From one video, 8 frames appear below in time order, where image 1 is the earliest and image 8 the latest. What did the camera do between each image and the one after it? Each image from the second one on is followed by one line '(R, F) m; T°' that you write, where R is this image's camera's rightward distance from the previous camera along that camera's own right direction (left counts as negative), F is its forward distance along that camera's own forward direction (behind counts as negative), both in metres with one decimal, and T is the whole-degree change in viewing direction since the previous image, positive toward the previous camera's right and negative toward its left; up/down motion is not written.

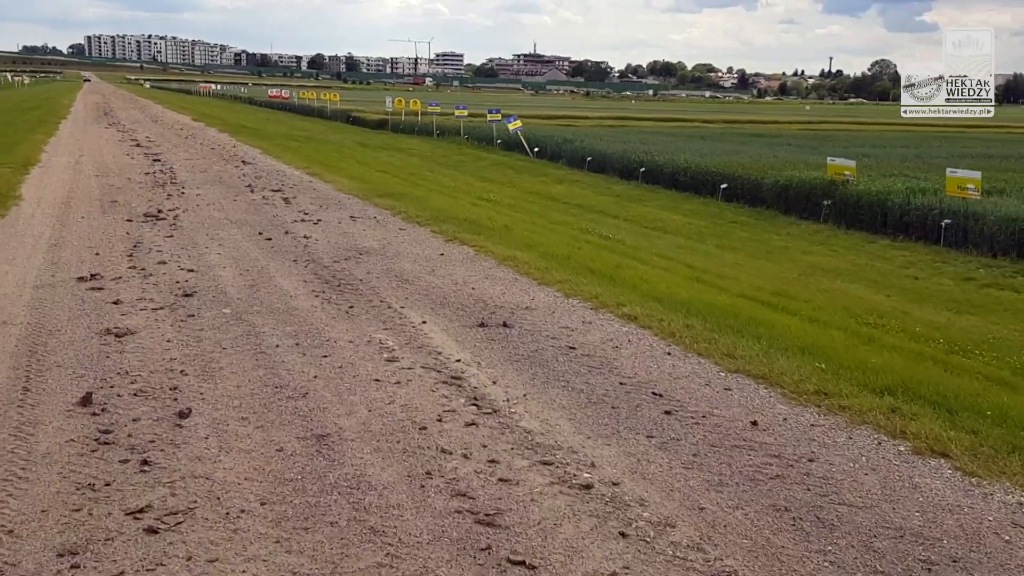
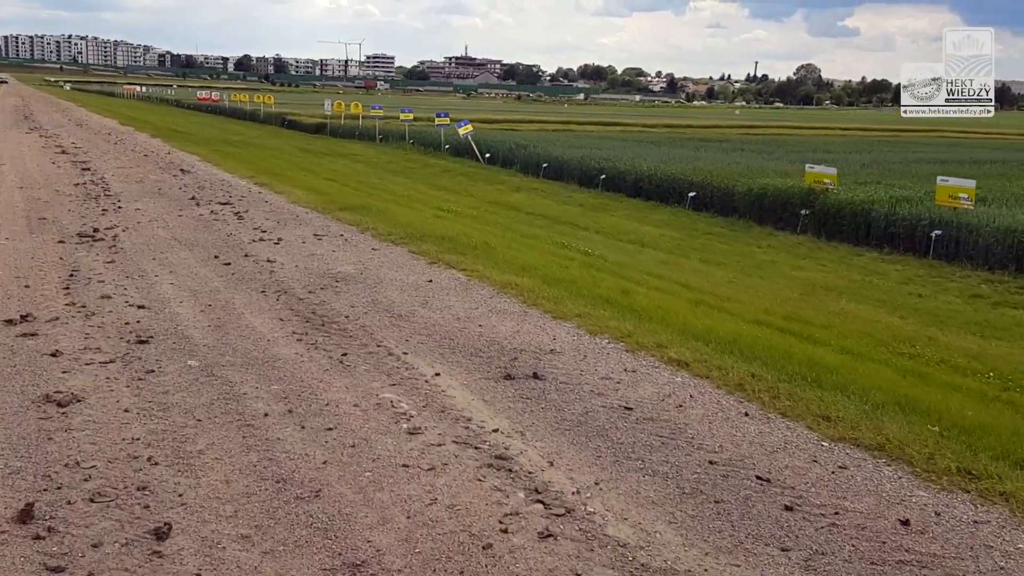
(-0.7, +1.5) m; +4°
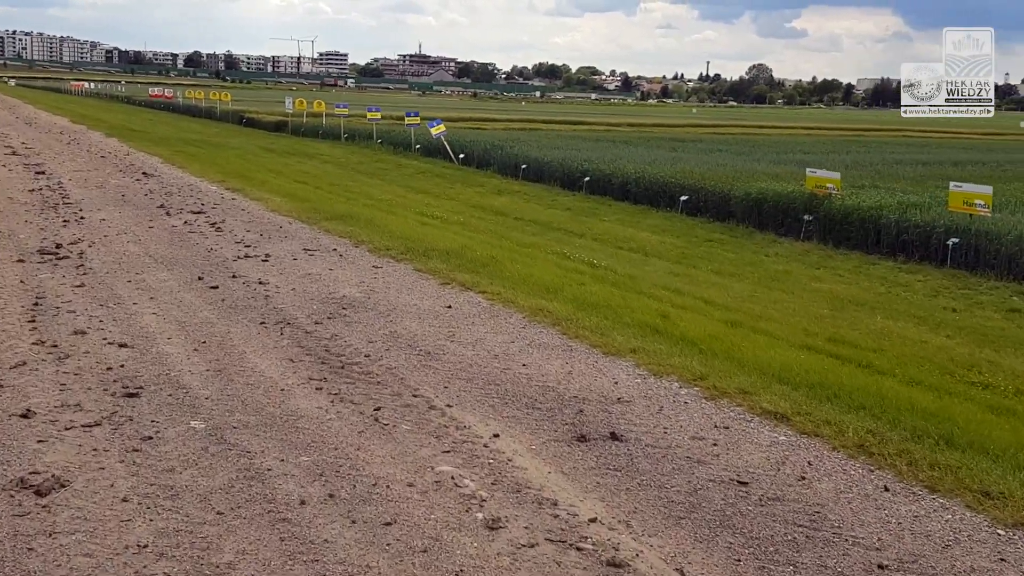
(-0.7, +1.3) m; +3°
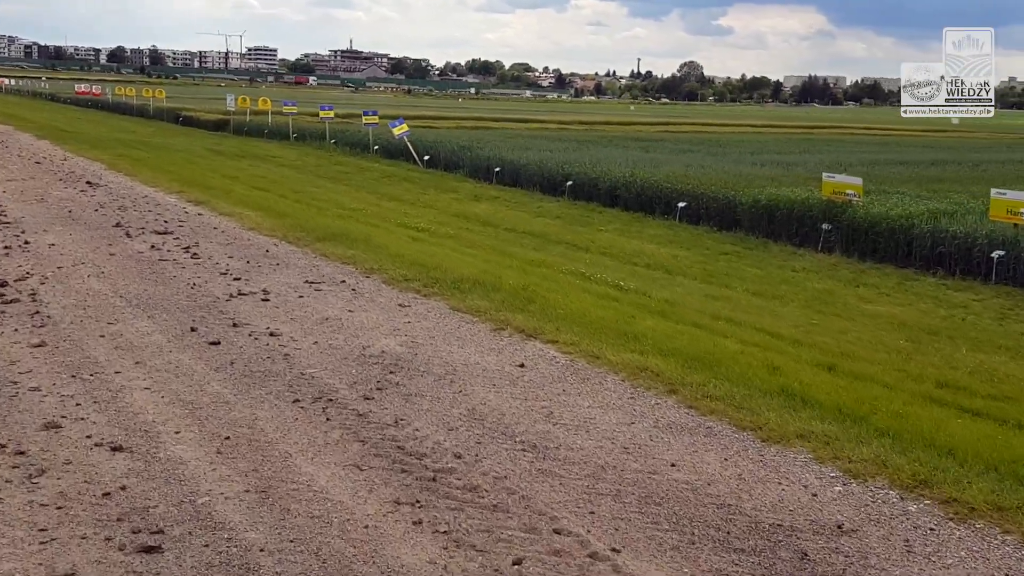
(-1.2, +2.1) m; +4°
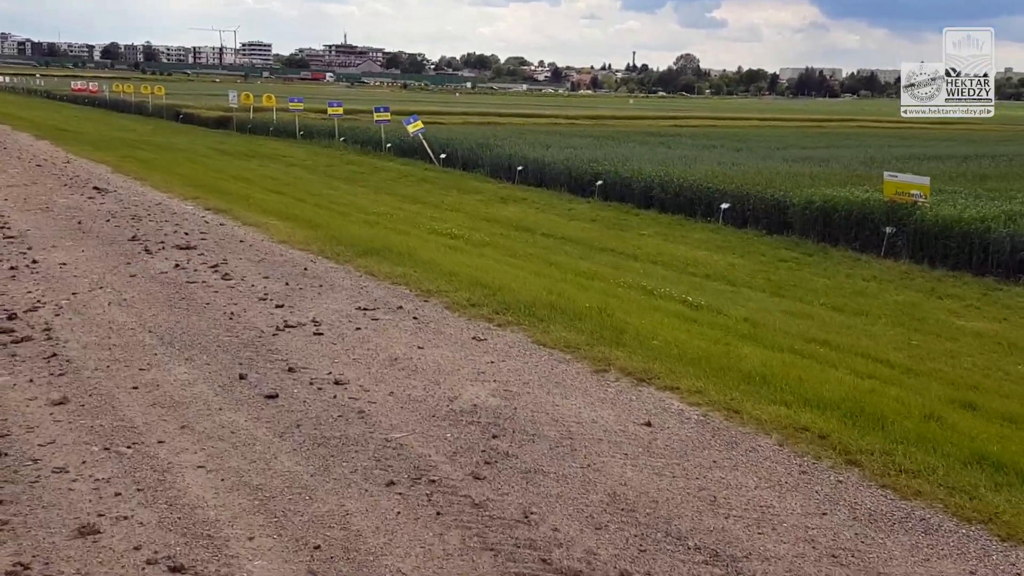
(-0.8, +1.4) m; 0°
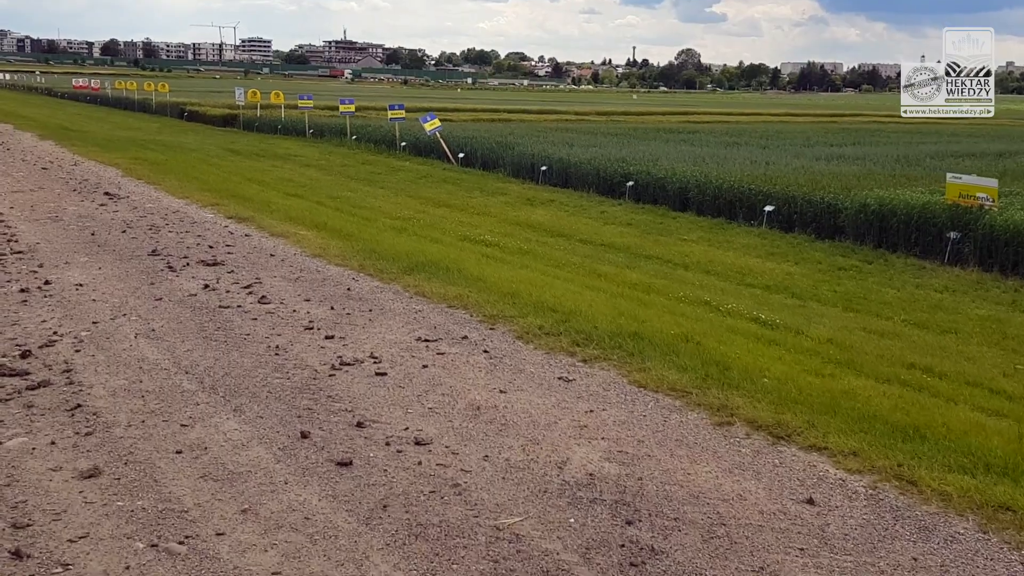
(-0.7, +1.2) m; 0°
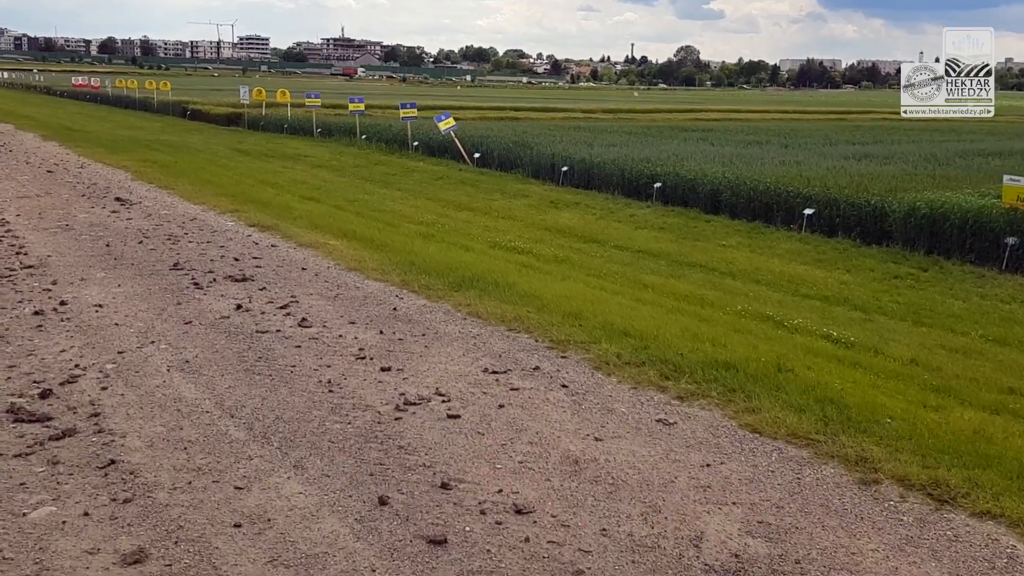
(-0.6, +1.0) m; 0°
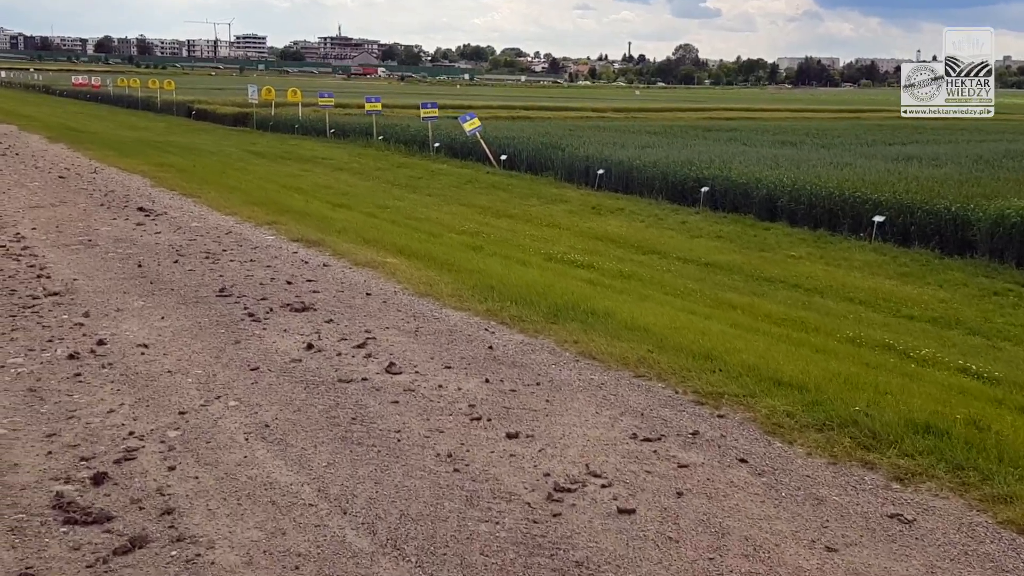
(-1.0, +1.5) m; 0°
